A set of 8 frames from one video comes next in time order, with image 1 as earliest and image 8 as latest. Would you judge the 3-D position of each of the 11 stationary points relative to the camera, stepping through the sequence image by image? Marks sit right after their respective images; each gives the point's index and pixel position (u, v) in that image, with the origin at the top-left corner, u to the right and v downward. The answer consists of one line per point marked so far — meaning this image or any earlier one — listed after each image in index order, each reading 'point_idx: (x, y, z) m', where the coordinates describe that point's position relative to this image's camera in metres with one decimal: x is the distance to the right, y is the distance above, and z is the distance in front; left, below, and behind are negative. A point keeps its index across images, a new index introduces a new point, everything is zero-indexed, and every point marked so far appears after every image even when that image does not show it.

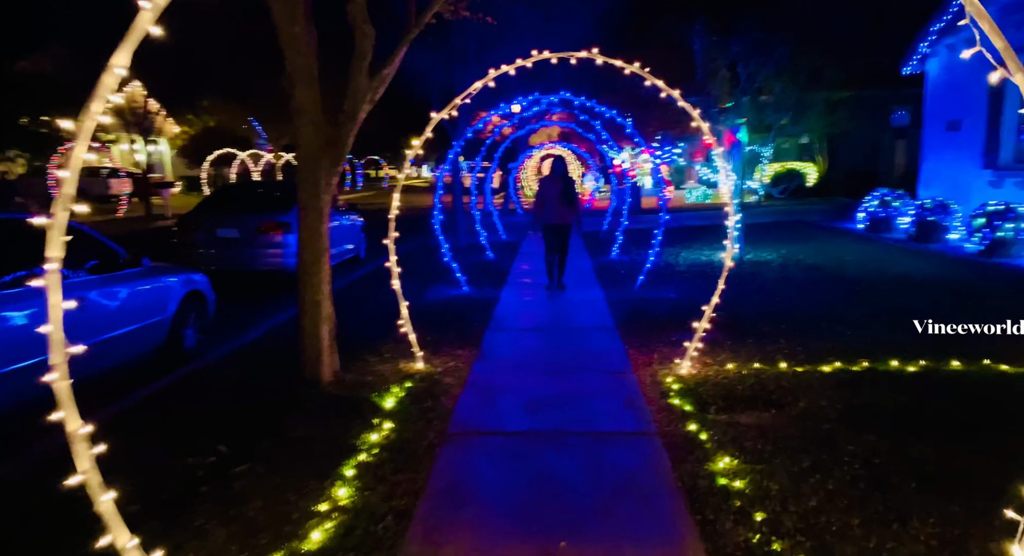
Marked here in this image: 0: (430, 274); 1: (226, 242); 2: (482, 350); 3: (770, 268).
0: (-1.4, +0.1, +10.0) m
1: (-4.6, +0.6, +9.7) m
2: (-0.3, -0.7, +6.2) m
3: (+4.2, +0.2, +9.9) m
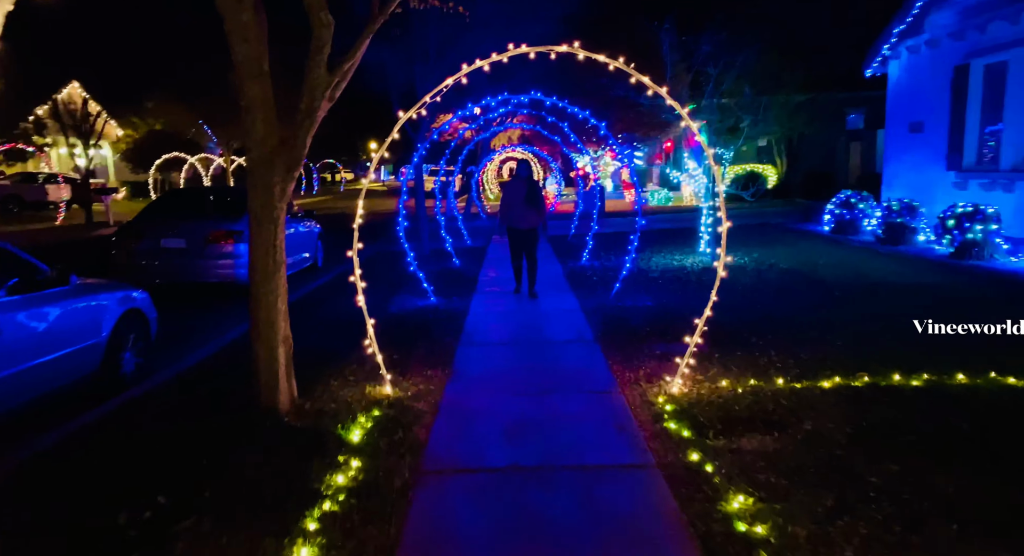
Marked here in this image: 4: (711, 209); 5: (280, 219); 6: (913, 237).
0: (-1.9, -0.1, +9.4) m
1: (-5.0, +0.4, +9.0) m
2: (-0.5, -0.8, +5.7) m
3: (+3.7, +0.1, +9.7) m
4: (+3.6, +1.3, +11.0) m
5: (-1.7, +0.4, +4.5) m
6: (+7.4, +0.7, +11.2) m
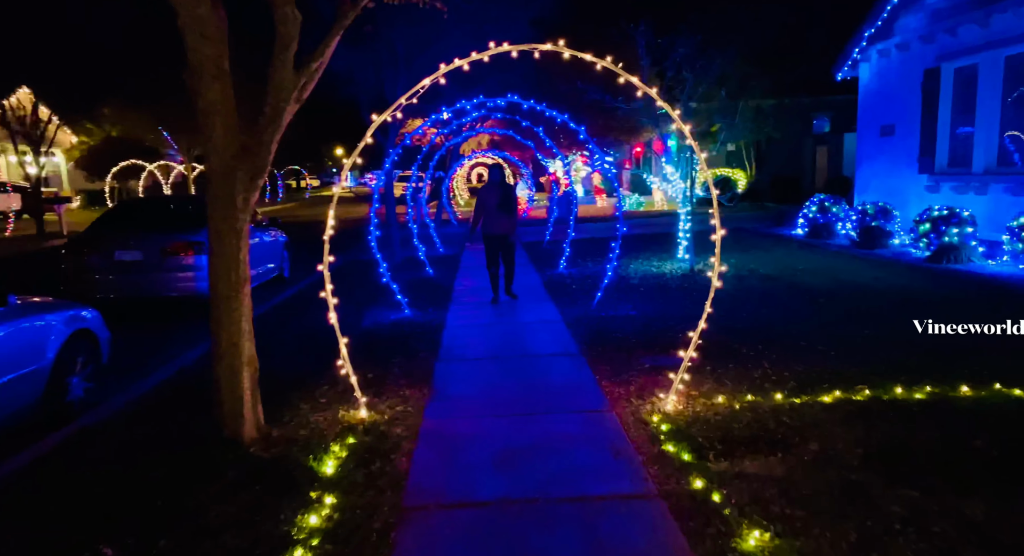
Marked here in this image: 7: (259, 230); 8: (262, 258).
0: (-2.2, -0.3, +9.0) m
1: (-5.4, +0.2, +8.4) m
2: (-0.7, -1.0, +5.3) m
3: (+3.4, 0.0, +9.6) m
4: (+3.2, +1.2, +10.8) m
5: (-1.8, +0.3, +4.1) m
6: (+6.9, +0.7, +11.2) m
7: (-4.7, +0.9, +11.3) m
8: (-4.6, +0.4, +11.1) m
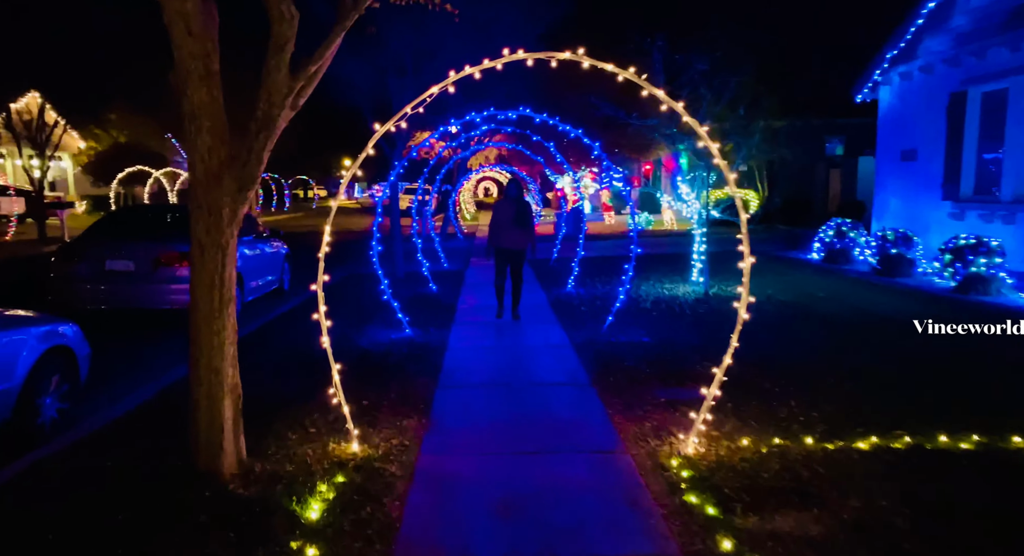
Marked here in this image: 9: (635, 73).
0: (-2.1, -0.5, +8.7) m
1: (-5.3, 0.0, +8.1) m
2: (-0.6, -1.1, +5.0) m
3: (+3.4, -0.4, +9.2) m
4: (+3.3, +0.8, +10.5) m
5: (-1.8, +0.2, +3.8) m
6: (+7.0, +0.2, +10.8) m
7: (-4.6, +0.7, +11.0) m
8: (-4.4, +0.1, +10.7) m
9: (+0.9, +1.5, +4.3) m
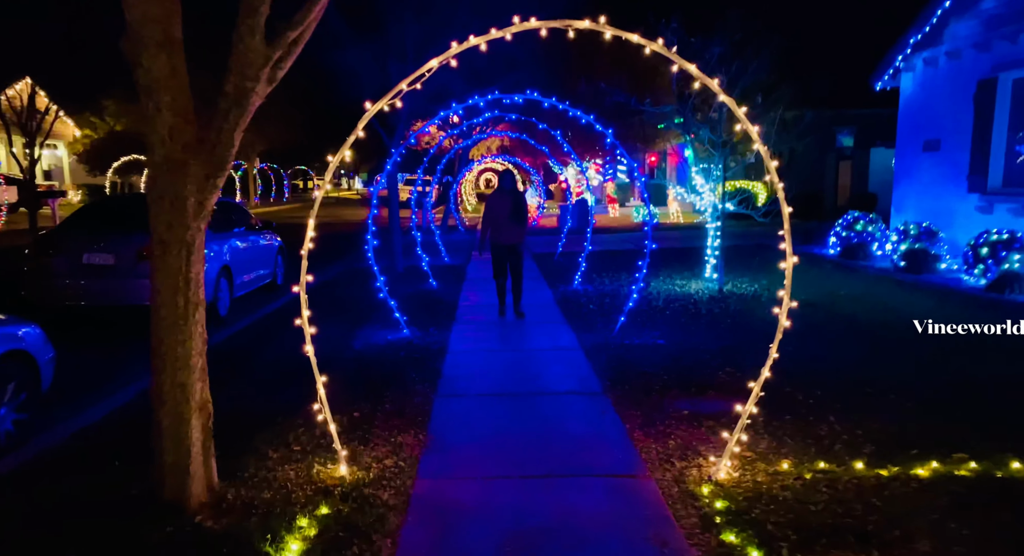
0: (-2.1, -0.4, +8.2) m
1: (-5.2, +0.1, +7.6) m
2: (-0.6, -1.1, +4.5) m
3: (+3.5, -0.3, +8.6) m
4: (+3.4, +0.8, +9.9) m
5: (-1.7, +0.2, +3.3) m
6: (+7.1, +0.2, +10.3) m
7: (-4.5, +0.8, +10.5) m
8: (-4.4, +0.2, +10.2) m
9: (+0.9, +1.4, +3.8) m
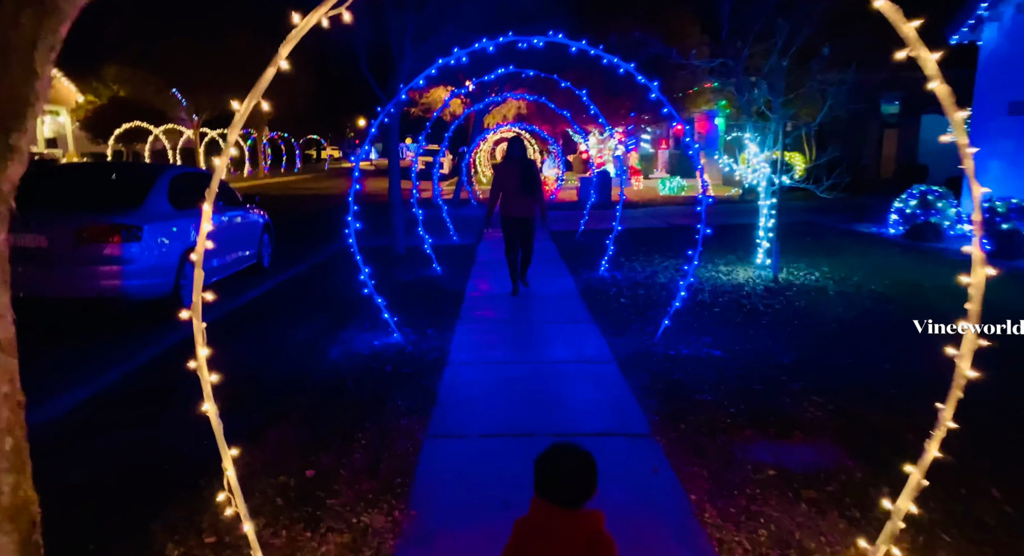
0: (-1.9, -0.3, +6.8) m
1: (-5.0, +0.2, +6.3) m
2: (-0.5, -1.2, +3.1) m
3: (+3.7, -0.2, +7.1) m
4: (+3.6, +1.0, +8.4) m
5: (-1.6, +0.1, +1.9) m
6: (+7.3, +0.4, +8.6) m
7: (-4.3, +1.0, +9.1) m
8: (-4.1, +0.5, +8.9) m
9: (+1.0, +1.4, +2.3) m
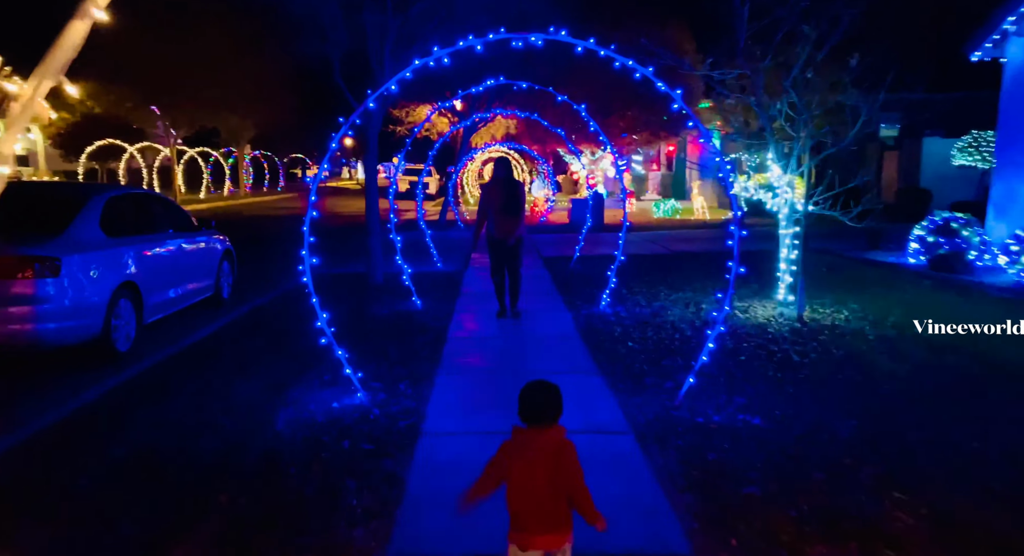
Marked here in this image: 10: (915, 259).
0: (-2.0, -0.7, +5.7) m
1: (-5.1, -0.1, +5.2) m
2: (-0.5, -1.5, +2.0) m
3: (+3.6, -0.6, +6.2) m
4: (+3.5, +0.5, +7.5) m
5: (-1.6, -0.1, +0.8) m
6: (+7.2, -0.1, +7.8) m
7: (-4.4, +0.6, +8.0) m
8: (-4.3, 0.0, +7.8) m
9: (+1.0, +1.1, +1.3) m
10: (+6.9, +0.3, +10.4) m
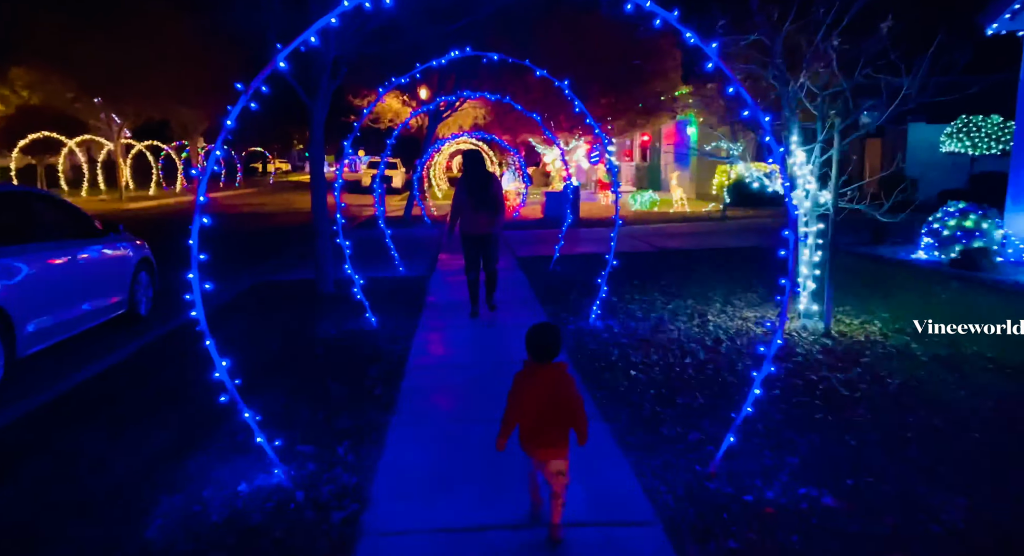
0: (-2.2, -0.9, +4.4) m
1: (-5.3, -0.4, +3.6) m
2: (-0.5, -1.7, +0.8) m
3: (+3.4, -0.7, +5.1) m
4: (+3.2, +0.5, +6.3) m
5: (-1.6, -0.4, -0.5) m
6: (+6.9, -0.1, +6.8) m
7: (-4.7, +0.4, +6.5) m
8: (-4.6, -0.2, +6.3) m
9: (+1.0, +0.9, +0.1) m
10: (+6.5, +0.4, +9.4) m
